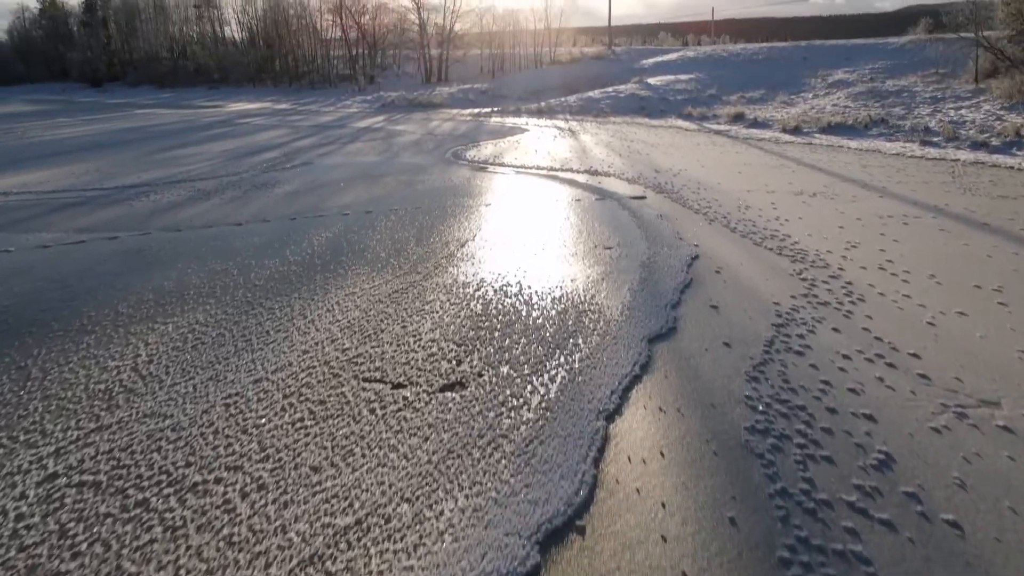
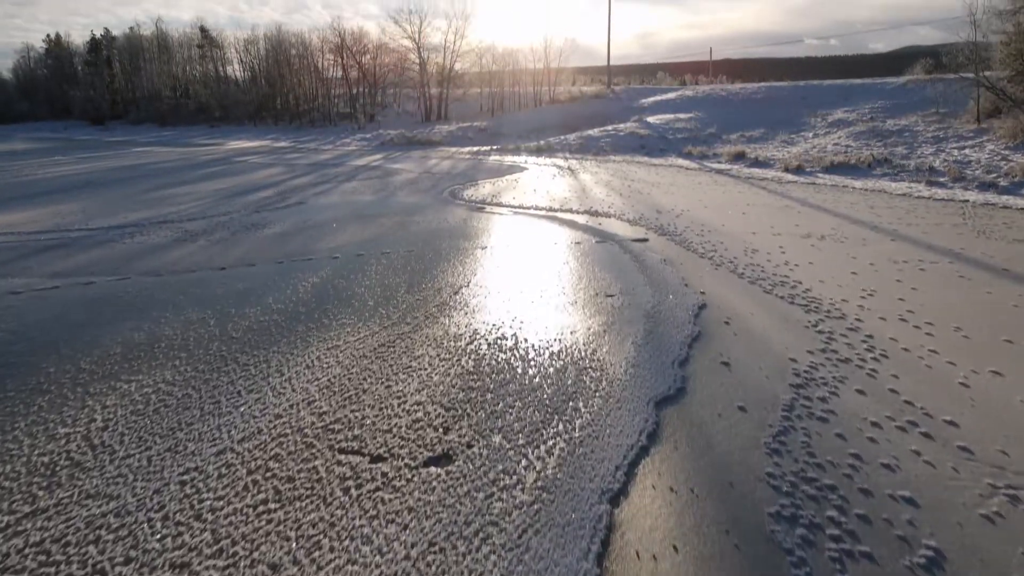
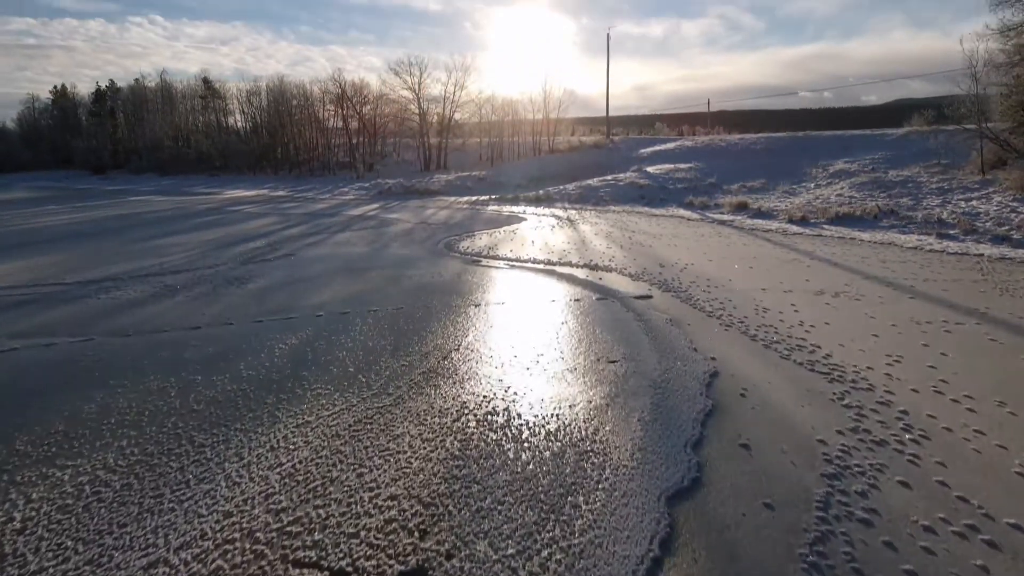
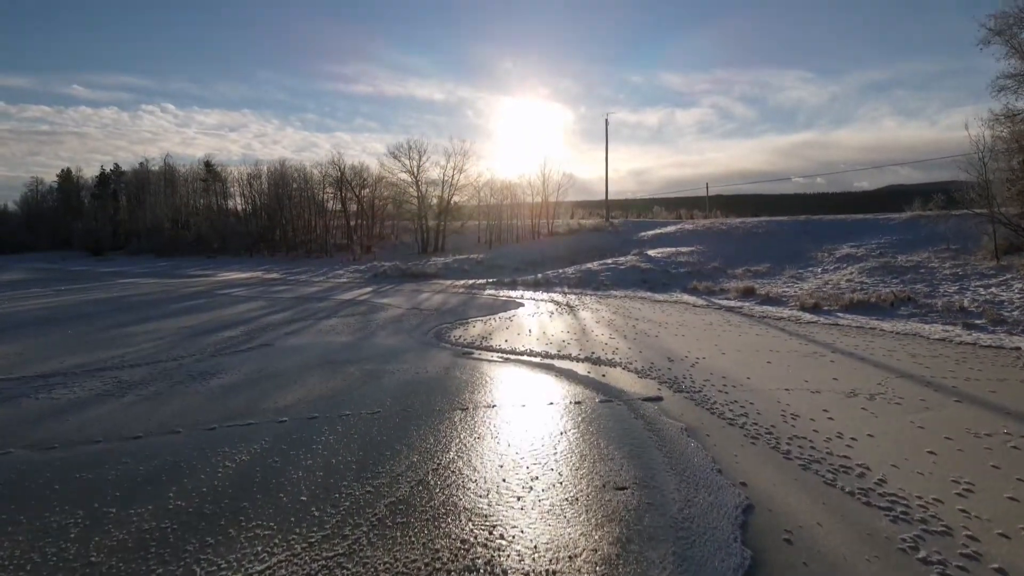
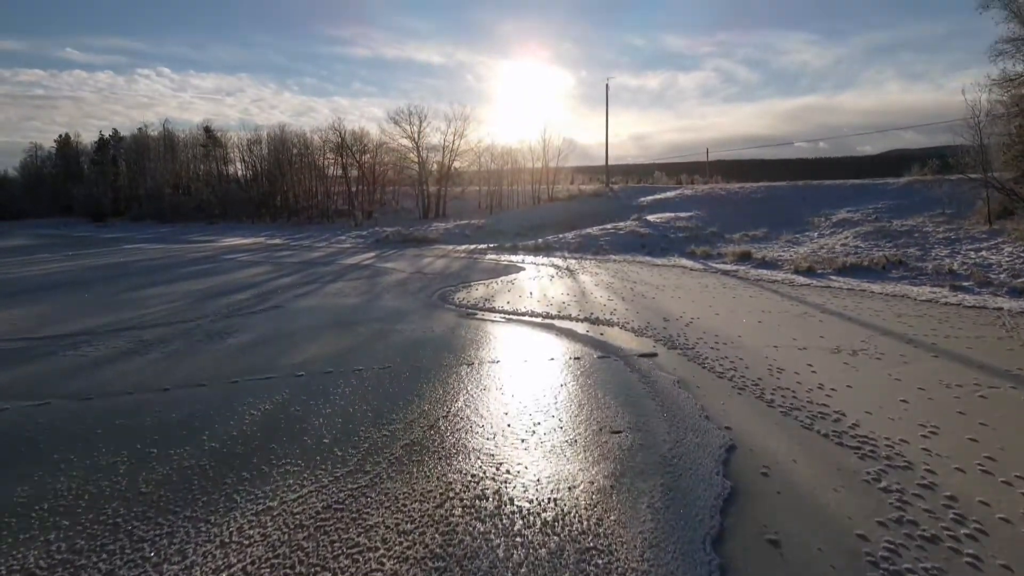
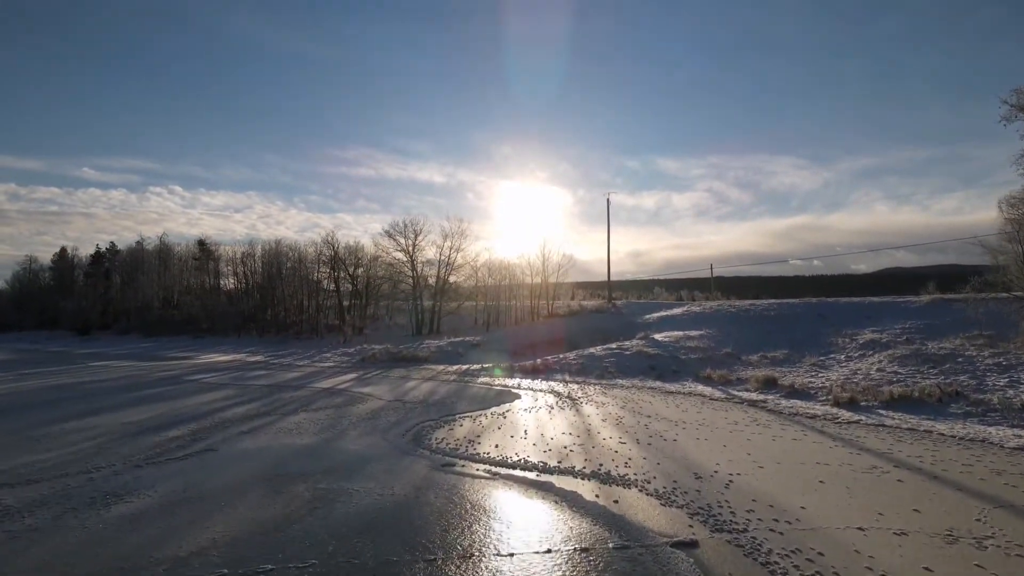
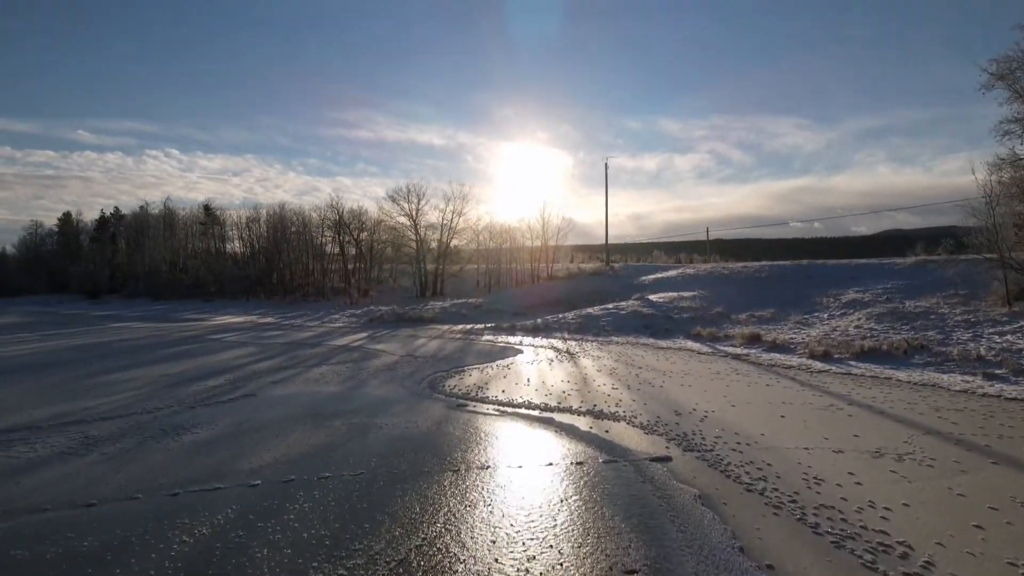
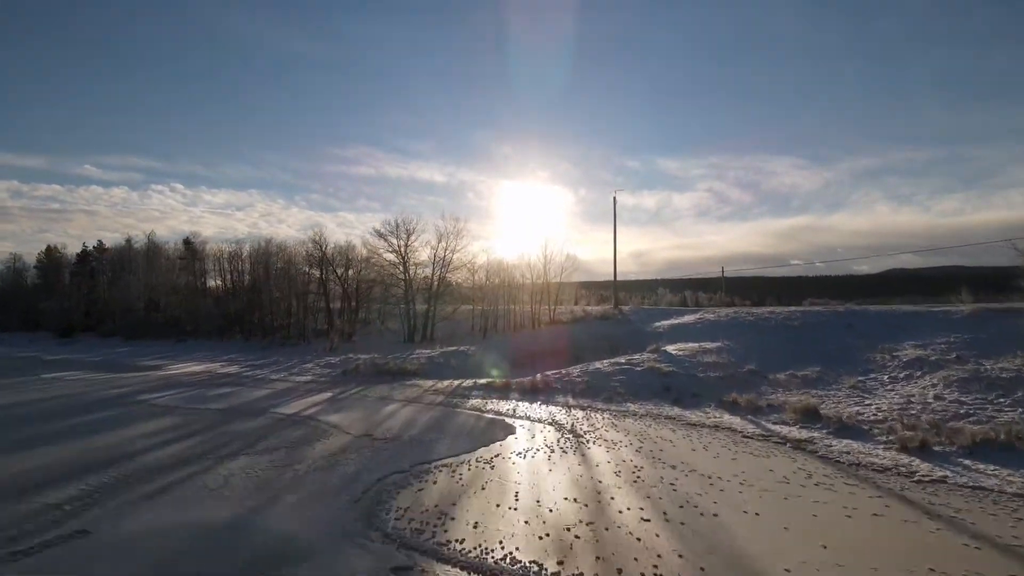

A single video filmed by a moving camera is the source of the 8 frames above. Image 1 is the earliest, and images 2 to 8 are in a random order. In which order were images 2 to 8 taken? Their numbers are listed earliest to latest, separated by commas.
2, 3, 5, 4, 7, 6, 8
